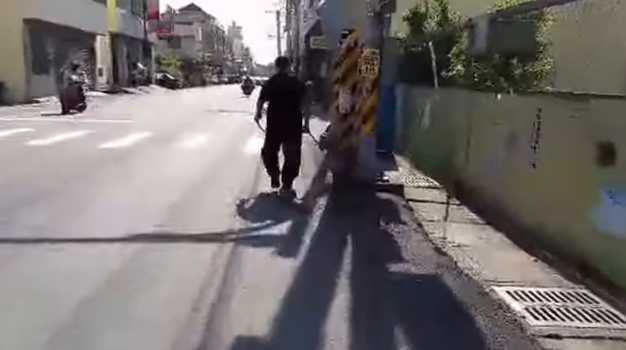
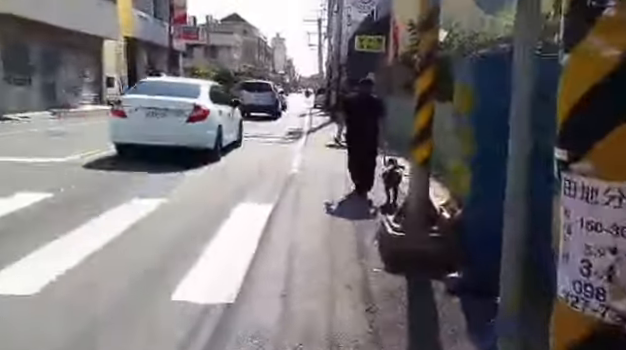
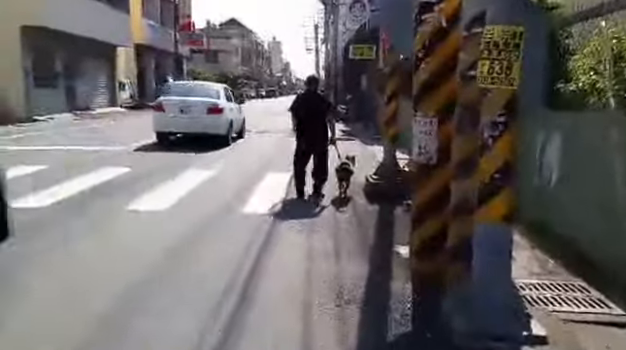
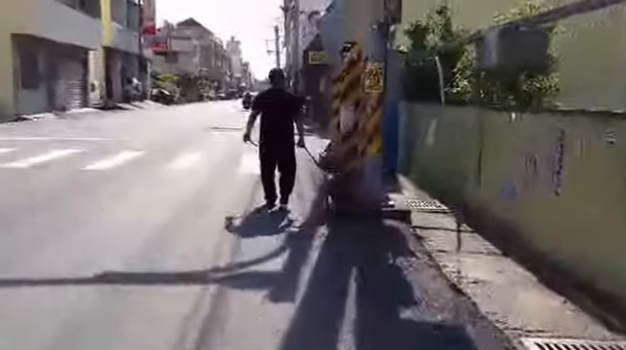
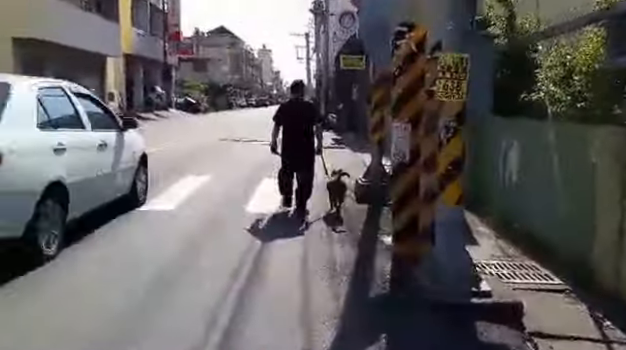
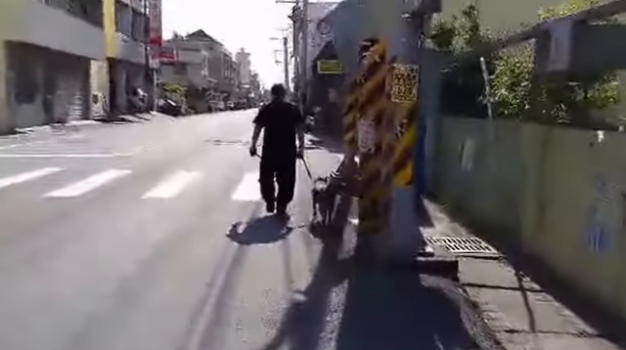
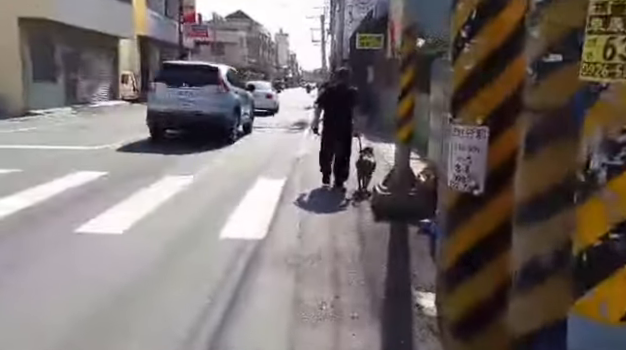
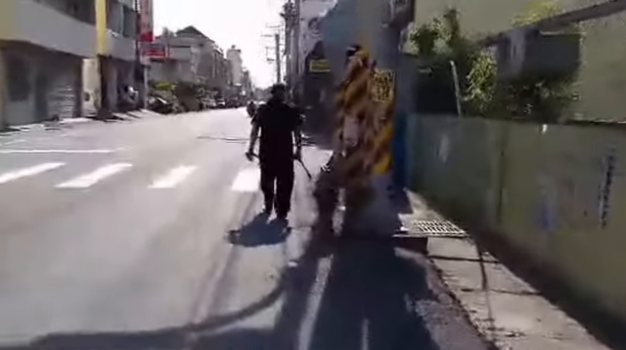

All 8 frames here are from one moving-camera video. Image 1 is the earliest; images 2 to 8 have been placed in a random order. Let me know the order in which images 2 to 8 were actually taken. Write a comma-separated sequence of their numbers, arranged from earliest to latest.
4, 8, 6, 5, 3, 7, 2
